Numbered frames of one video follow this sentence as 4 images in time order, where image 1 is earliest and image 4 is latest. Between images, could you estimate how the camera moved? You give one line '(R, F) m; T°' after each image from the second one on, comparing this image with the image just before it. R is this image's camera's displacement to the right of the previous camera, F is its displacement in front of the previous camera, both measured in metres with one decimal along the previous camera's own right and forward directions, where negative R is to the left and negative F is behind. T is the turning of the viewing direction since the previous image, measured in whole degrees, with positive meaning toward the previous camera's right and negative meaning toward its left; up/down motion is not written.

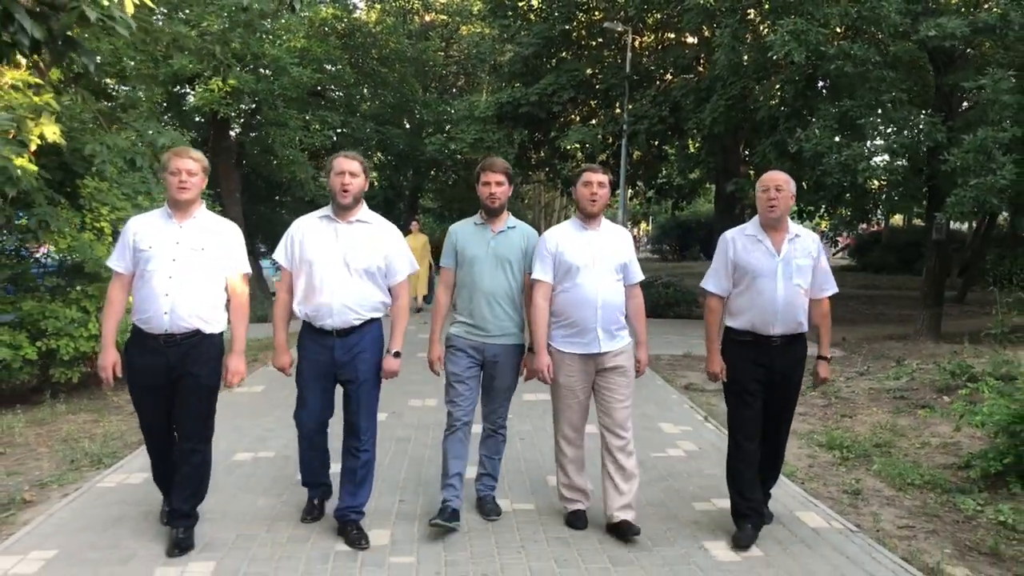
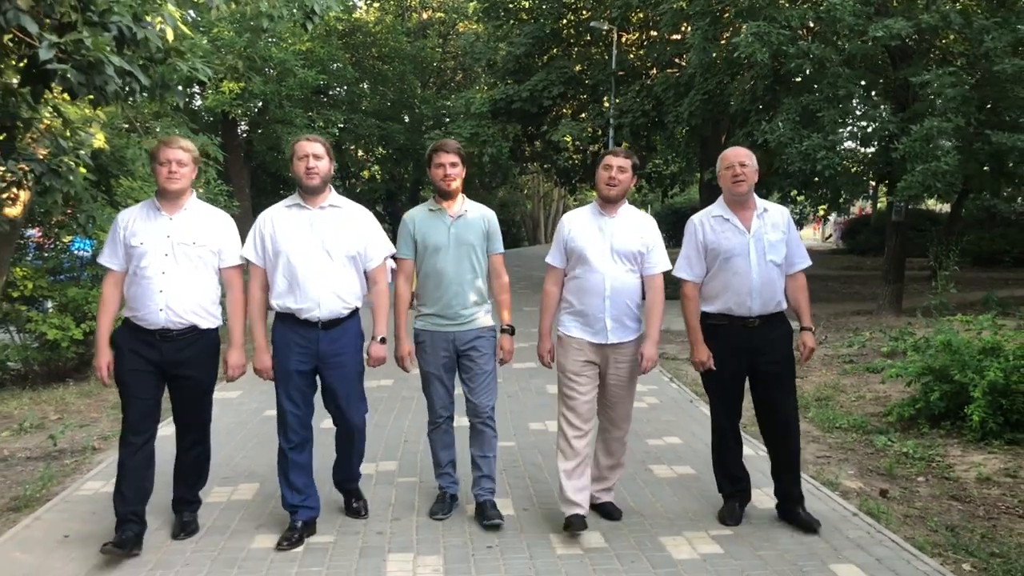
(+0.1, -1.0) m; 0°
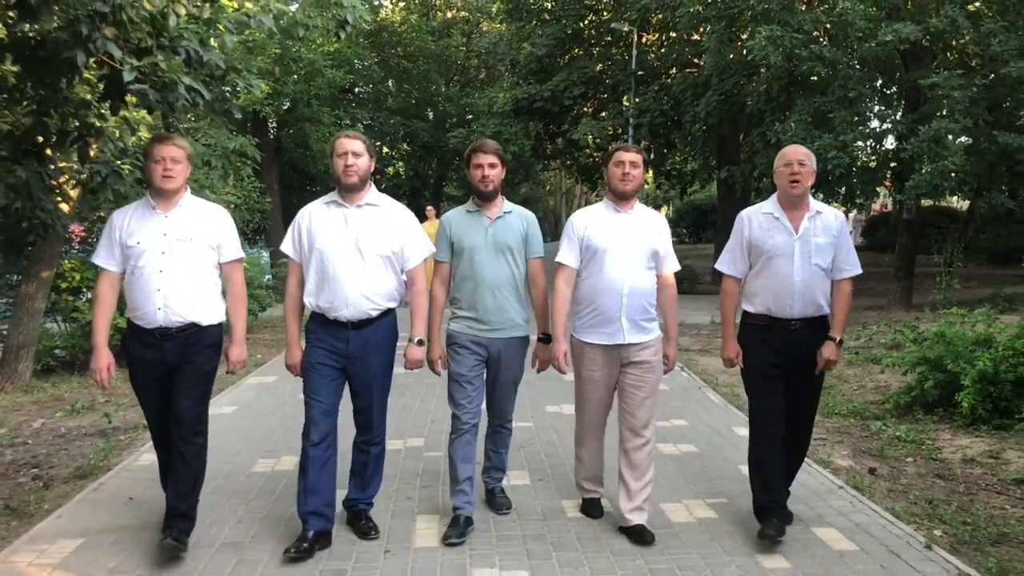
(0.0, -0.5) m; -1°
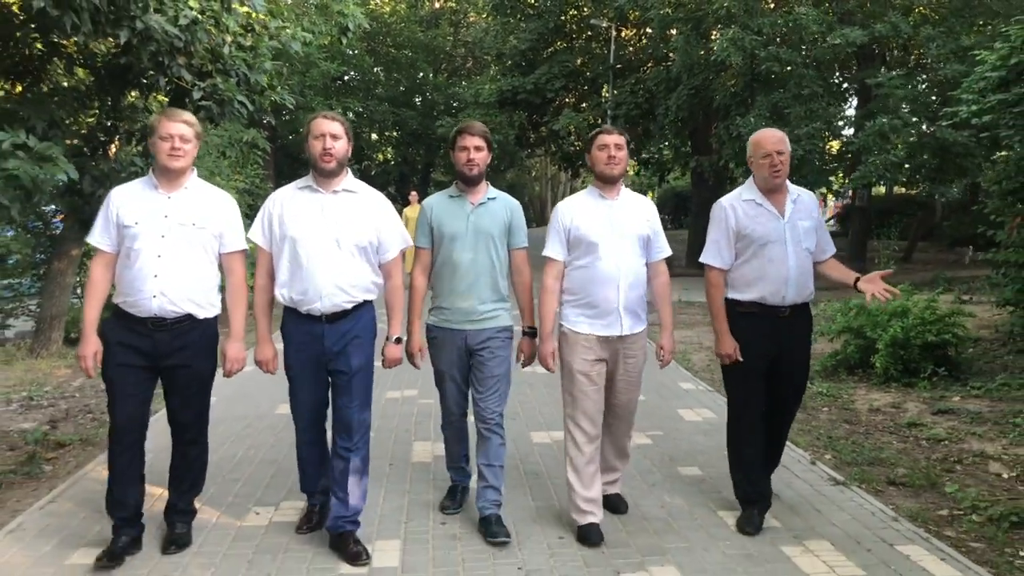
(+0.1, -1.1) m; +1°
